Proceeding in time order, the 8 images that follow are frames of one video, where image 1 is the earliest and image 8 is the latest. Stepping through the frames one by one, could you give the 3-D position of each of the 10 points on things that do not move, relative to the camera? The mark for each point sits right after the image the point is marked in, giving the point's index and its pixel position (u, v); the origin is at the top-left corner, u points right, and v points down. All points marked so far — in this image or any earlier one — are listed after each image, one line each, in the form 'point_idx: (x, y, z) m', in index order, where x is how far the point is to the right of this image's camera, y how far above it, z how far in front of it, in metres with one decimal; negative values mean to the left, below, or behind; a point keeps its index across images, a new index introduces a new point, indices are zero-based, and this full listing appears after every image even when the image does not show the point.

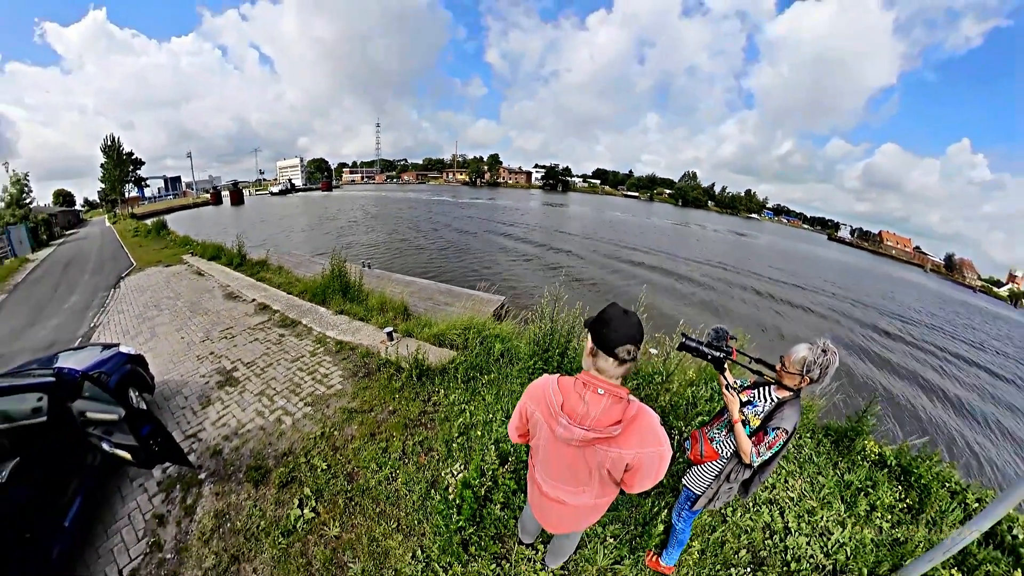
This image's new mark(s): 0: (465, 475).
0: (-0.5, -2.0, +3.5) m
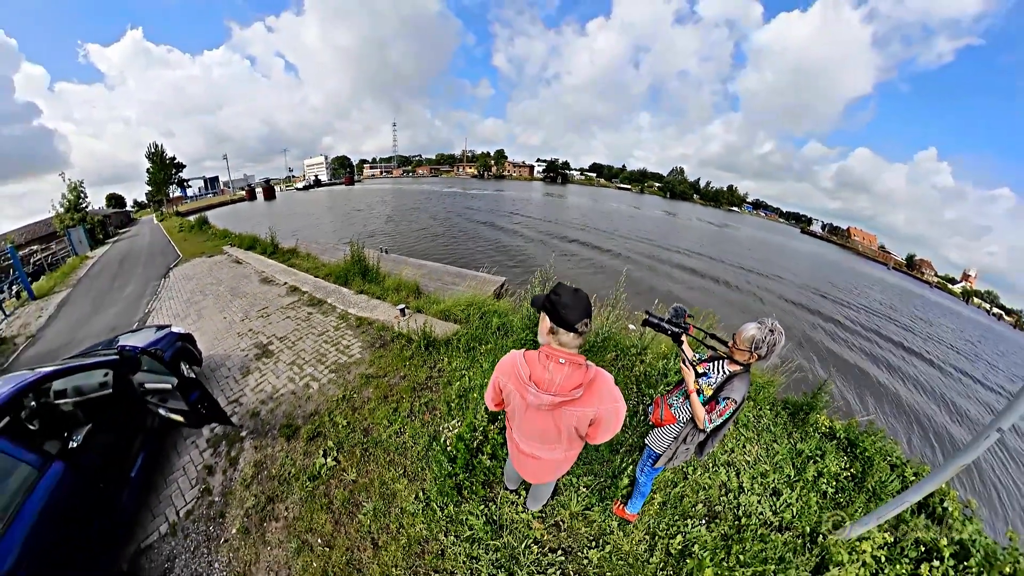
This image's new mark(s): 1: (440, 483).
0: (-0.7, -1.9, +4.1) m
1: (-0.8, -2.3, +3.6) m
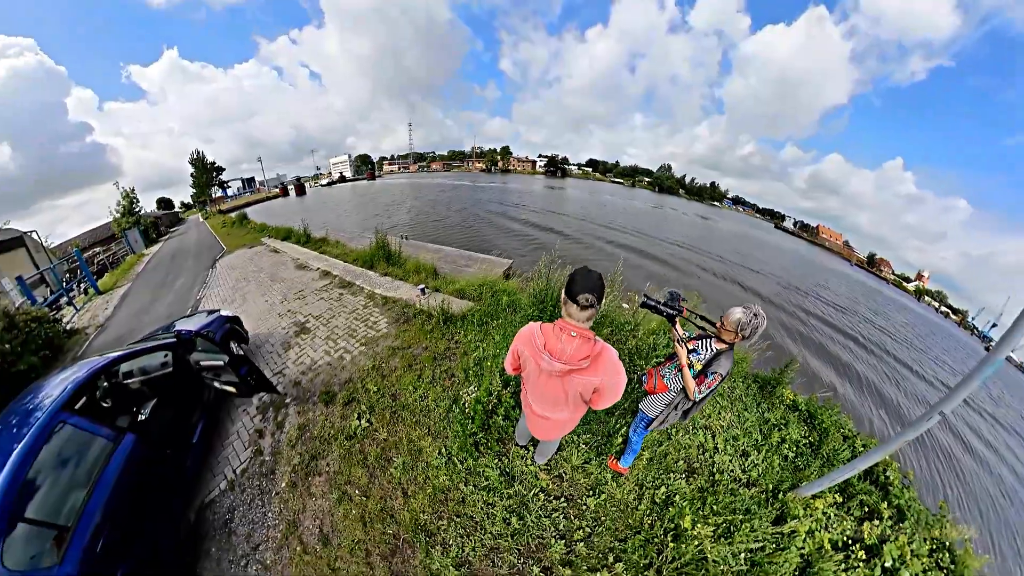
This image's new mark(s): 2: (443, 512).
0: (-0.5, -1.6, +4.5) m
1: (-0.7, -2.1, +4.1) m
2: (-0.9, -2.8, +3.7) m
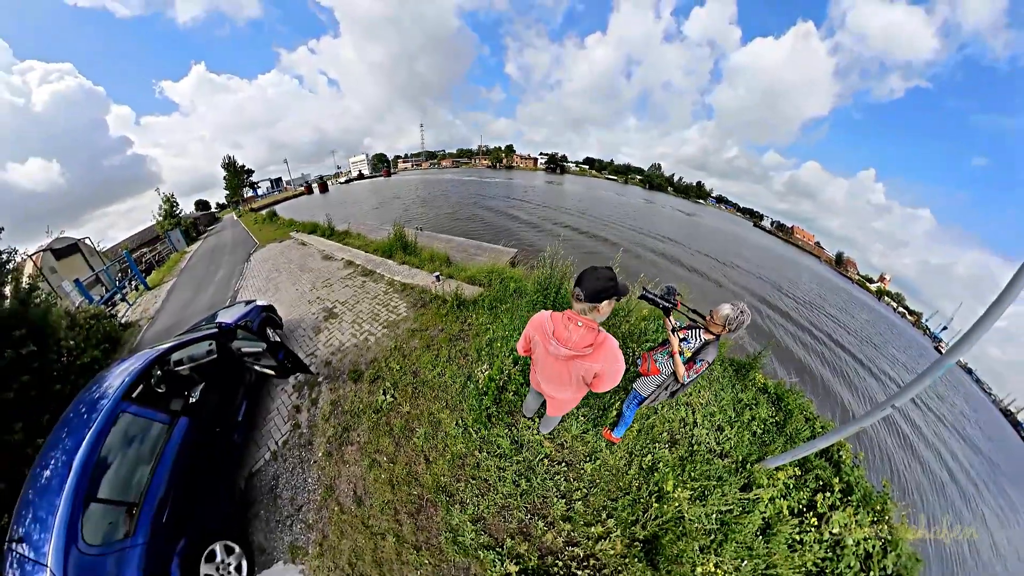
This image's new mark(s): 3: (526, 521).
0: (-0.4, -1.4, +4.9) m
1: (-0.6, -1.9, +4.5) m
2: (-0.7, -2.6, +4.1) m
3: (+0.1, -3.0, +3.8) m
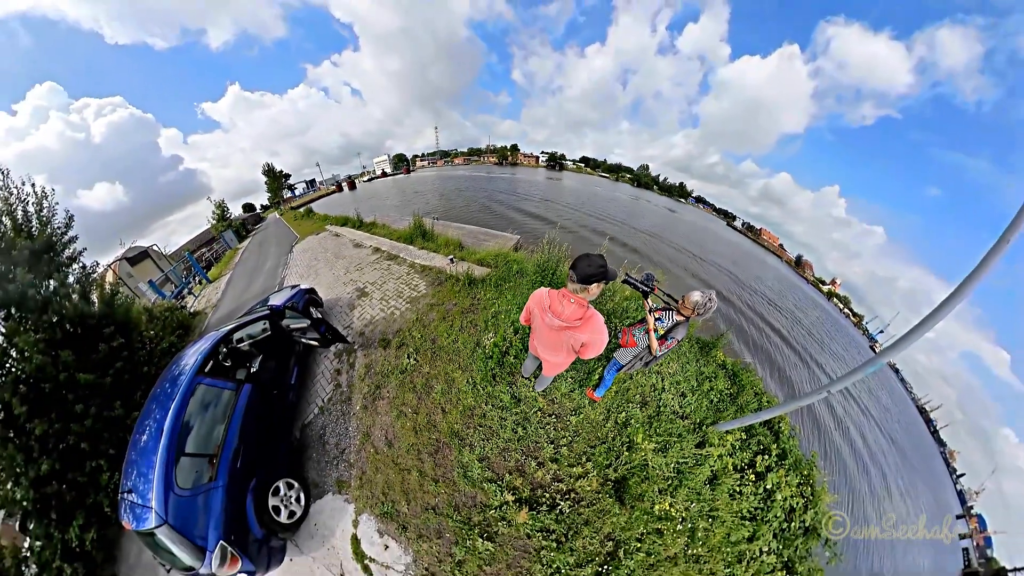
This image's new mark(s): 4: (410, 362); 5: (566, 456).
0: (-0.3, -1.0, +5.7) m
1: (-0.5, -1.5, +5.3) m
2: (-0.7, -2.2, +4.9) m
3: (+0.1, -2.7, +4.6) m
4: (-2.0, -1.5, +5.8) m
5: (+0.8, -2.6, +4.6) m
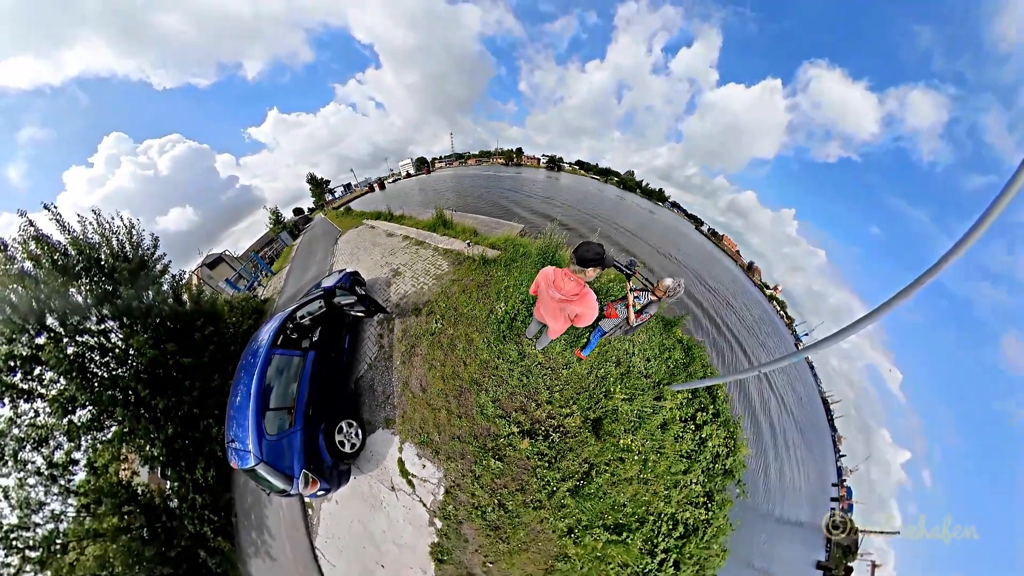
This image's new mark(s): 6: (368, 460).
0: (-0.1, -0.5, +6.9) m
1: (-0.3, -1.0, +6.5) m
2: (-0.5, -1.8, +6.2) m
3: (+0.3, -2.2, +5.8) m
4: (-1.8, -1.0, +7.1) m
5: (+1.0, -2.1, +5.8) m
6: (-2.9, -3.5, +6.0) m
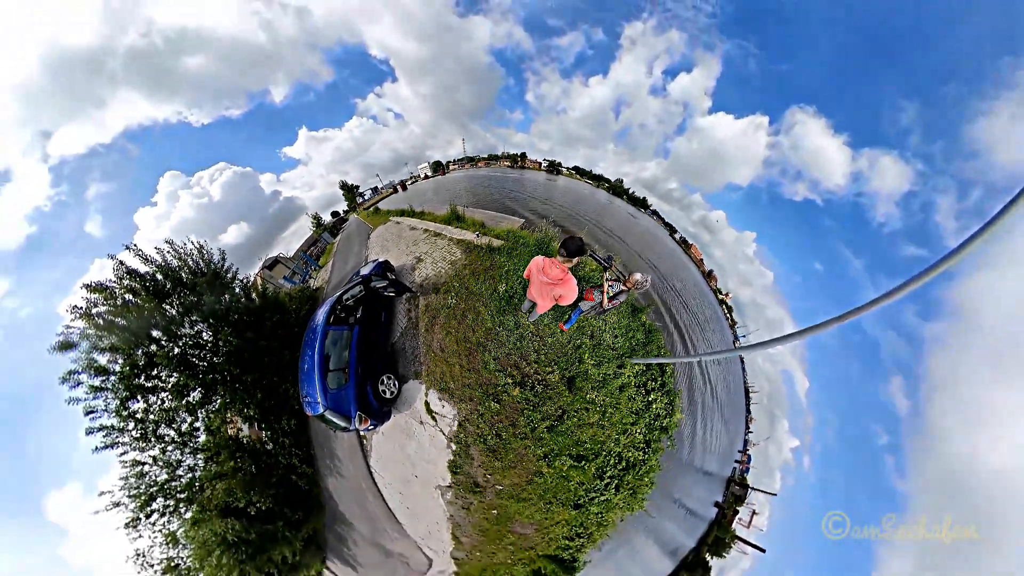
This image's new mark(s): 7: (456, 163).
0: (-0.1, 0.0, +8.4) m
1: (-0.3, -0.5, +8.1) m
2: (-0.5, -1.3, +7.8) m
3: (+0.2, -1.7, +7.4) m
4: (-1.8, -0.5, +8.8) m
5: (+0.9, -1.6, +7.3) m
6: (-2.9, -3.1, +7.9) m
7: (-3.1, +7.0, +16.9) m
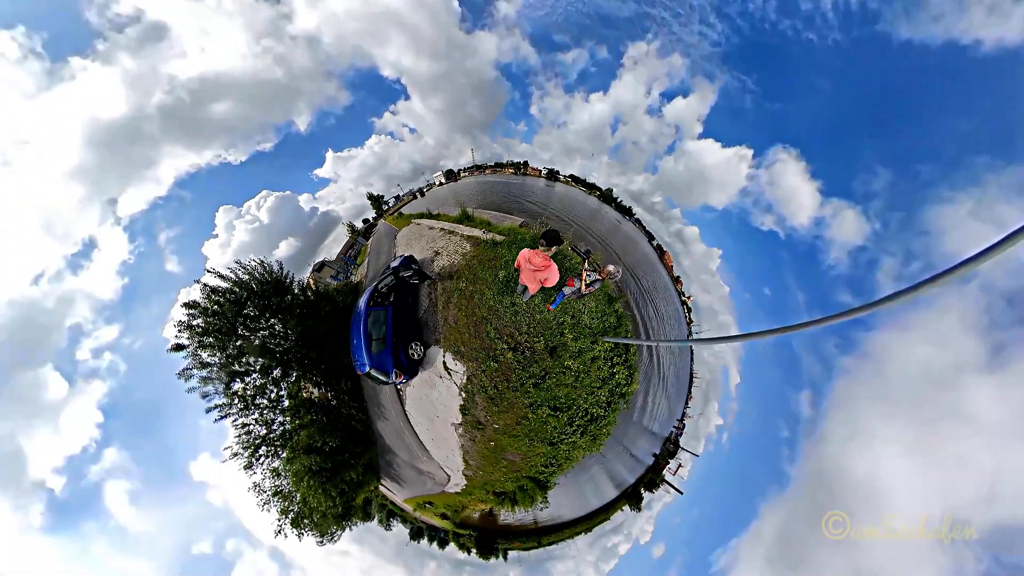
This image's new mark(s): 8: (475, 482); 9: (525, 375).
0: (-0.4, +0.5, +10.6) m
1: (-0.5, 0.0, +10.3) m
2: (-0.7, -0.8, +10.1) m
3: (0.0, -1.2, +9.6) m
4: (-1.9, 0.0, +11.2) m
5: (+0.7, -1.1, +9.5) m
6: (-3.0, -2.6, +10.5) m
7: (-2.9, +7.7, +19.1) m
8: (-1.1, -6.6, +10.1) m
9: (+0.4, -2.5, +9.2) m
